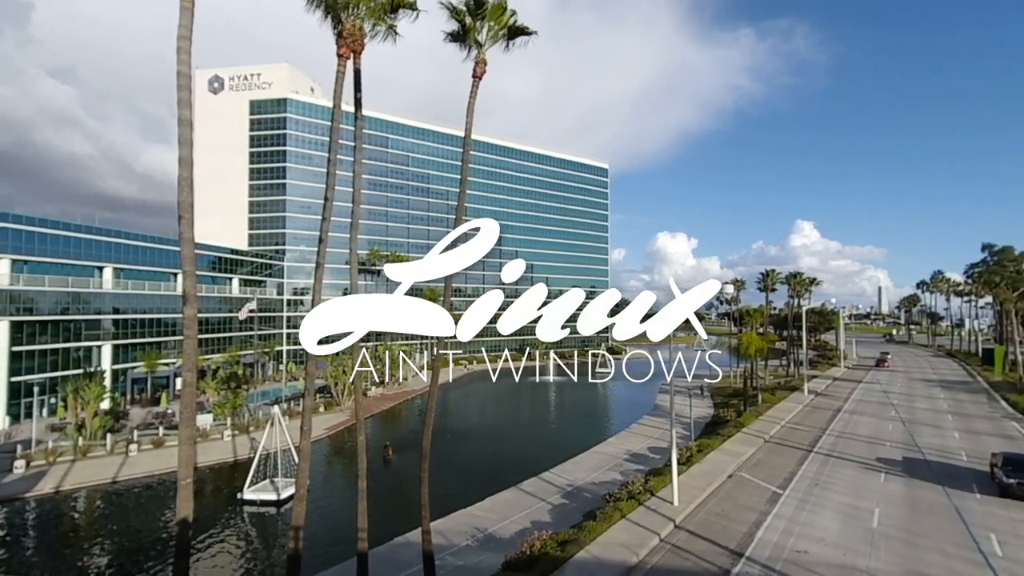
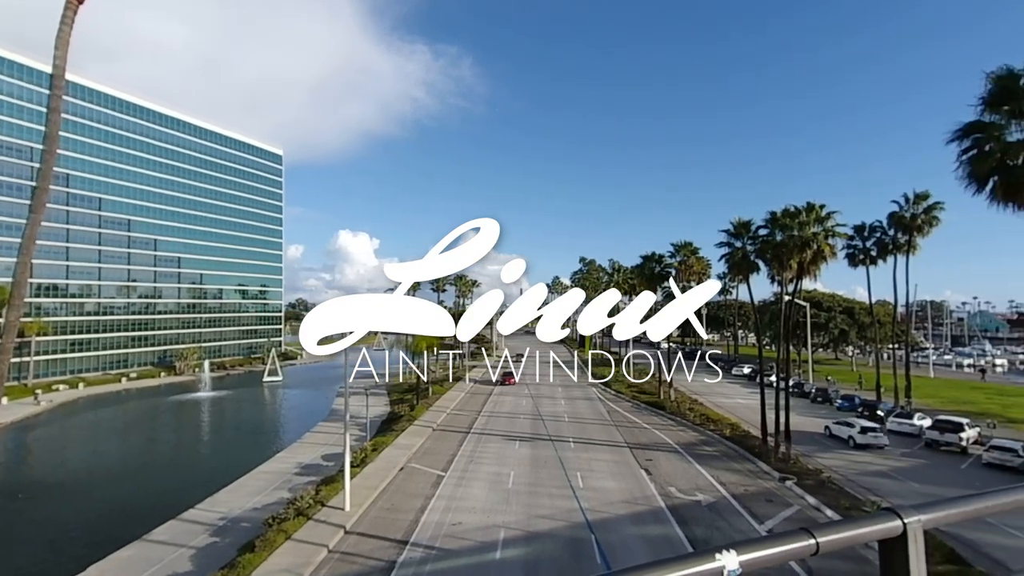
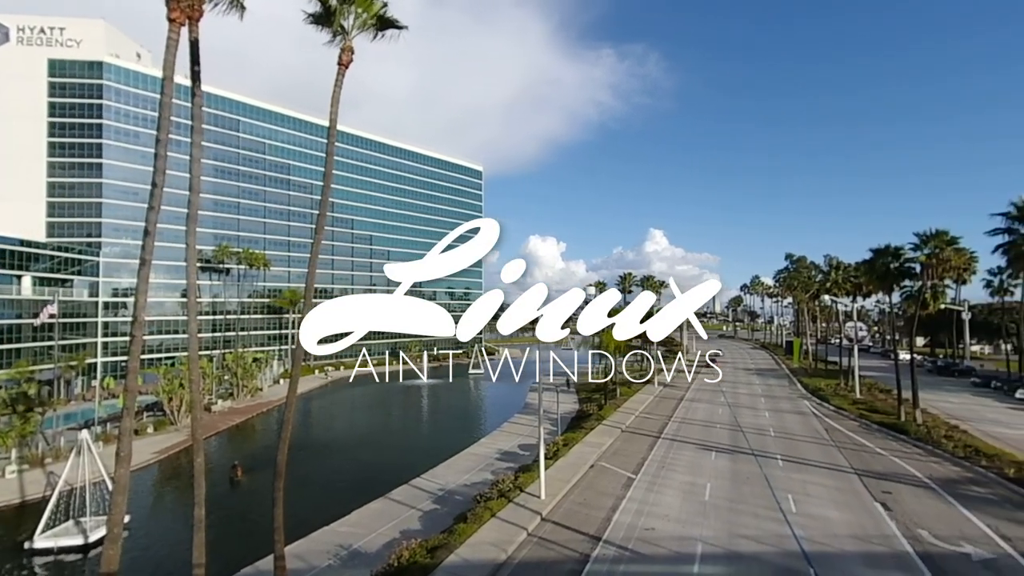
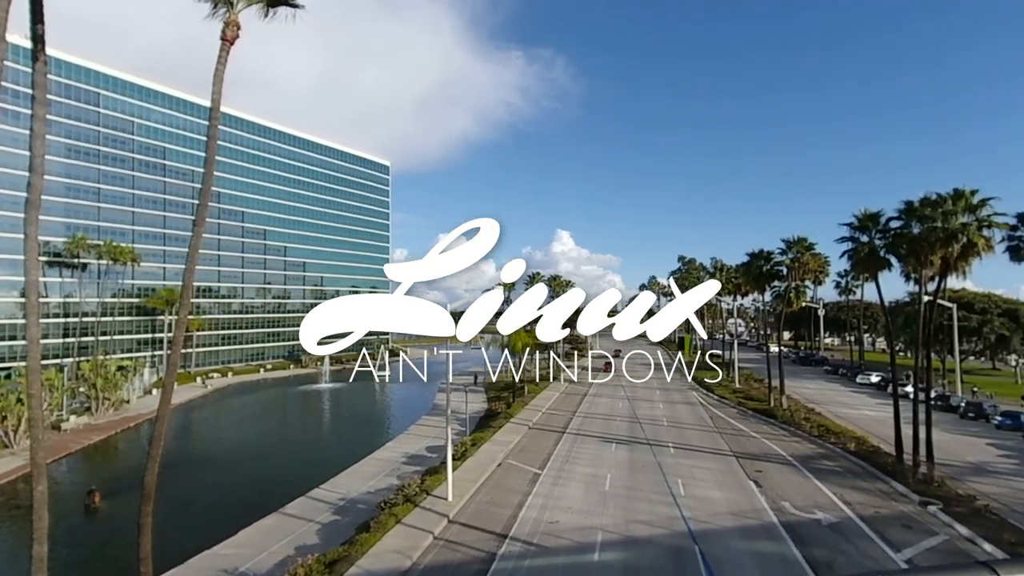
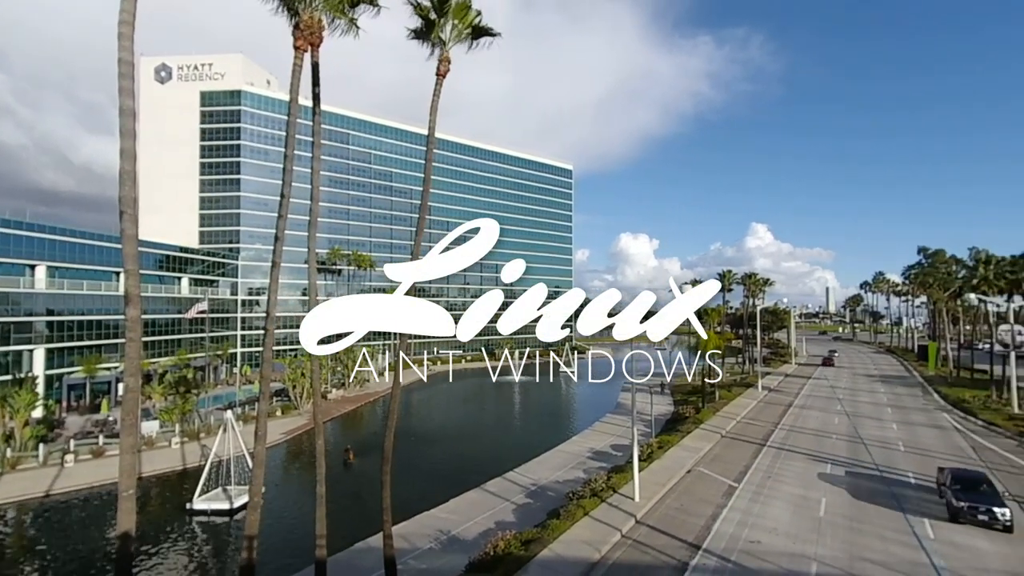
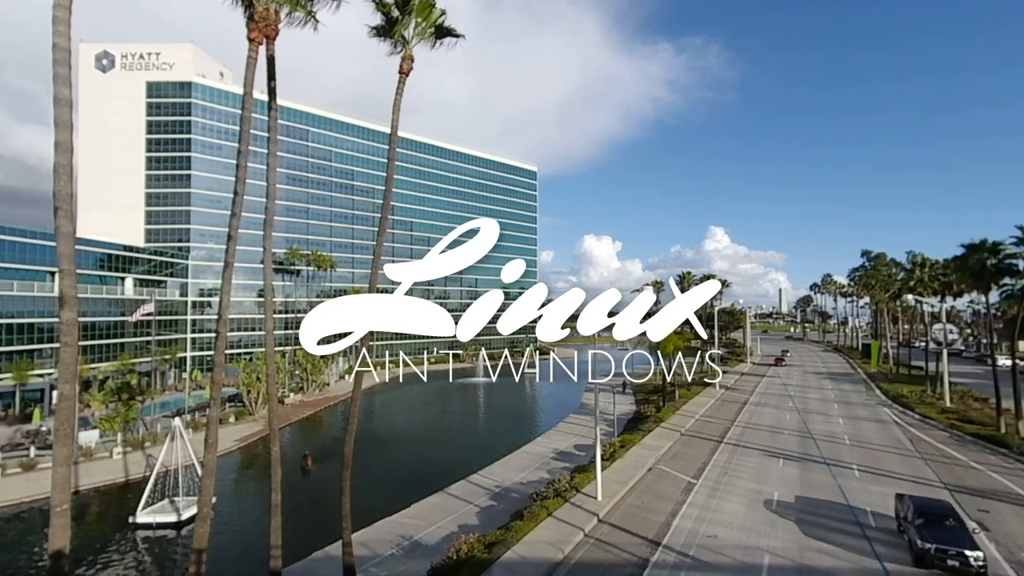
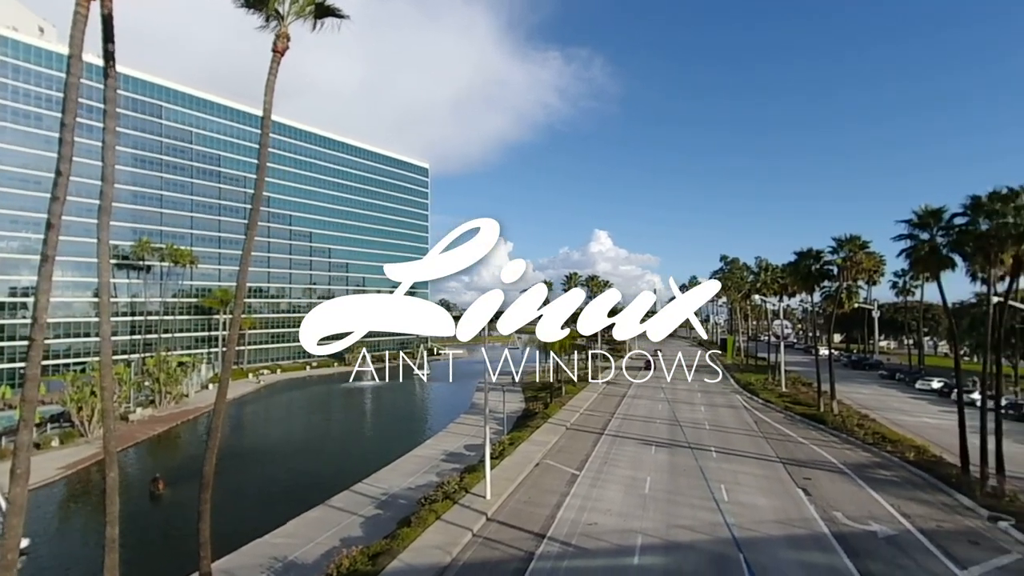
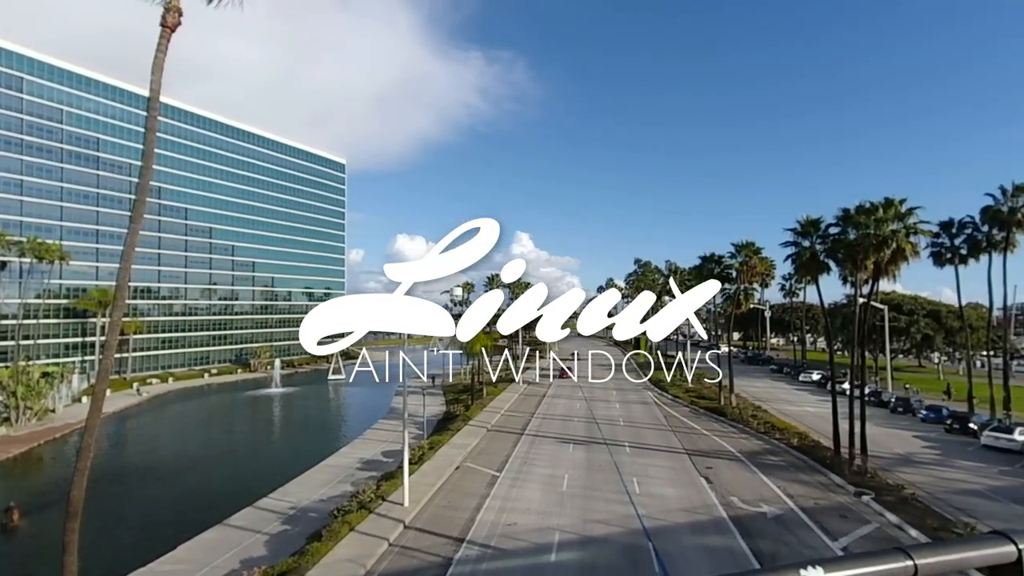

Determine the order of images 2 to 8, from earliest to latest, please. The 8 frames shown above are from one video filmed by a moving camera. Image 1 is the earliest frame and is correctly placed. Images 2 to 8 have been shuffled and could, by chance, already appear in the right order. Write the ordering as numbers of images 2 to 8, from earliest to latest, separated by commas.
5, 6, 3, 7, 4, 8, 2
